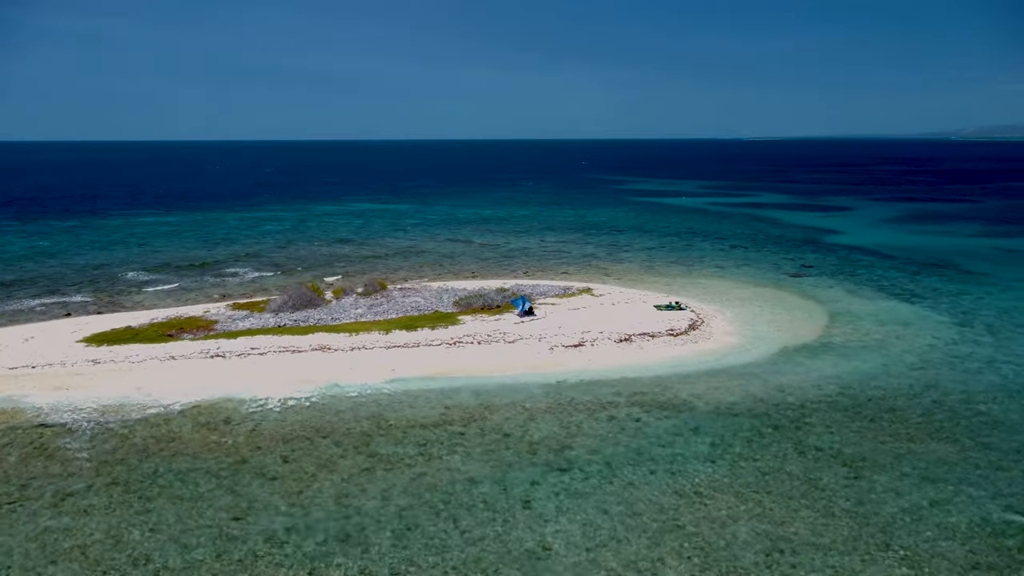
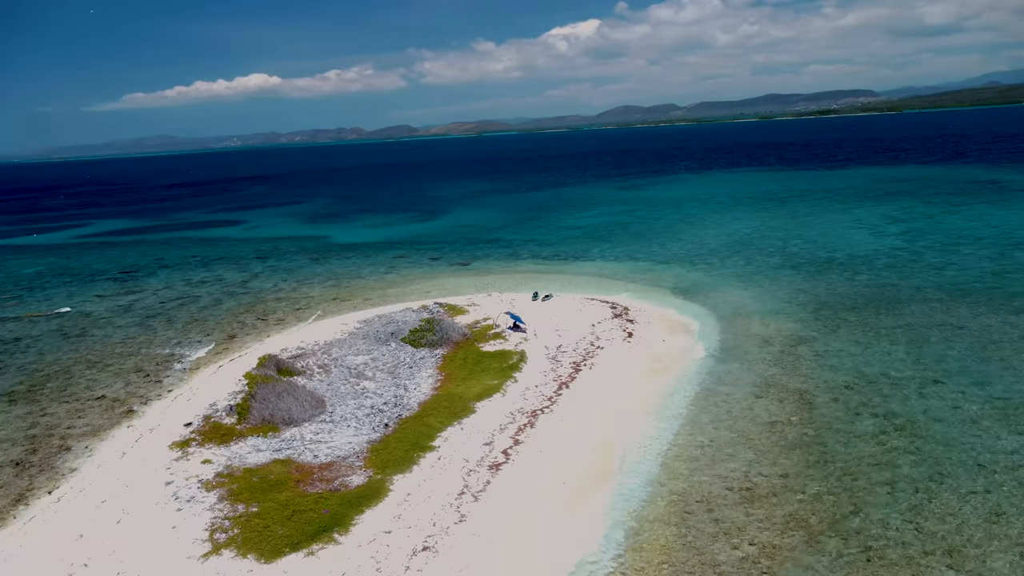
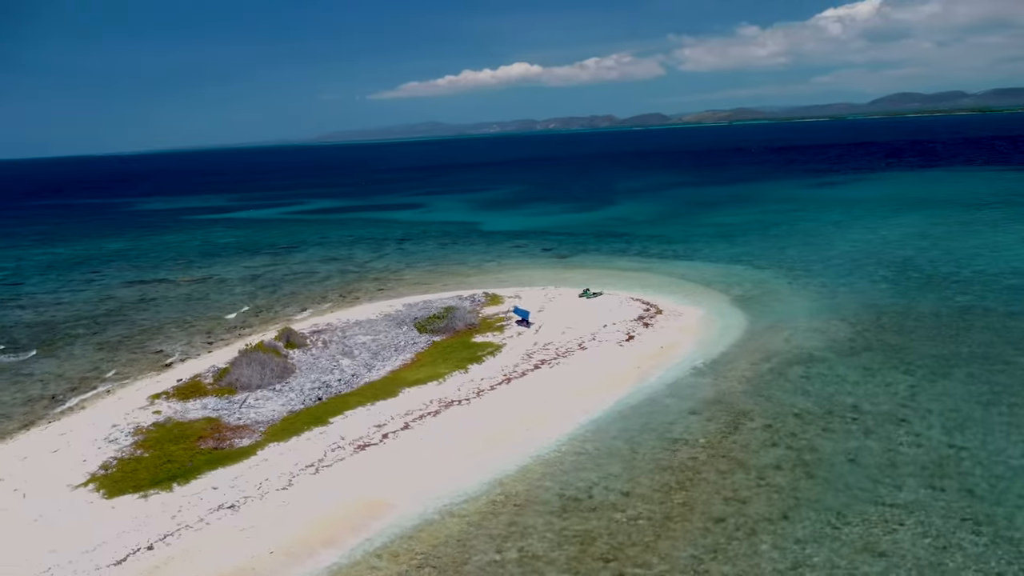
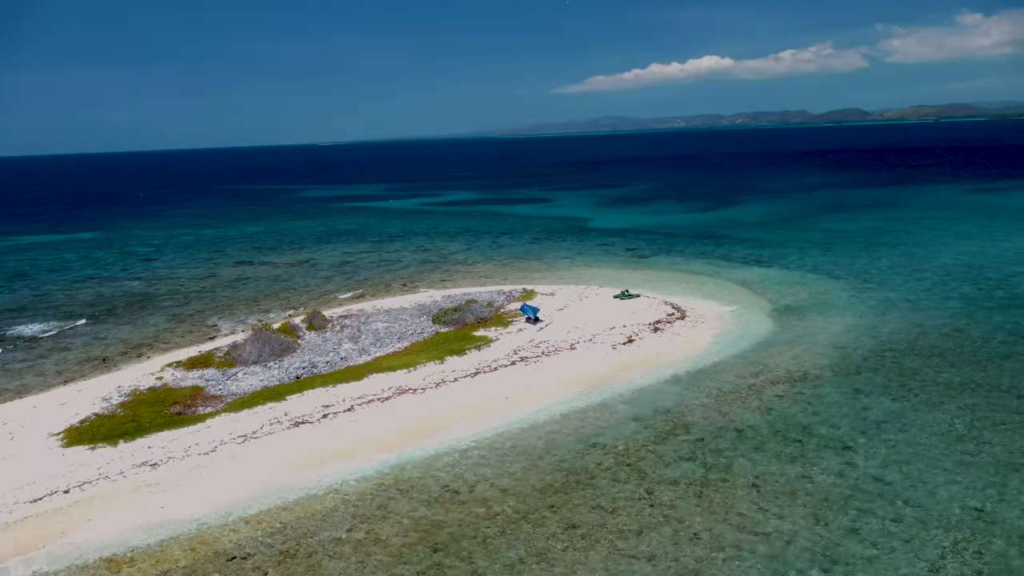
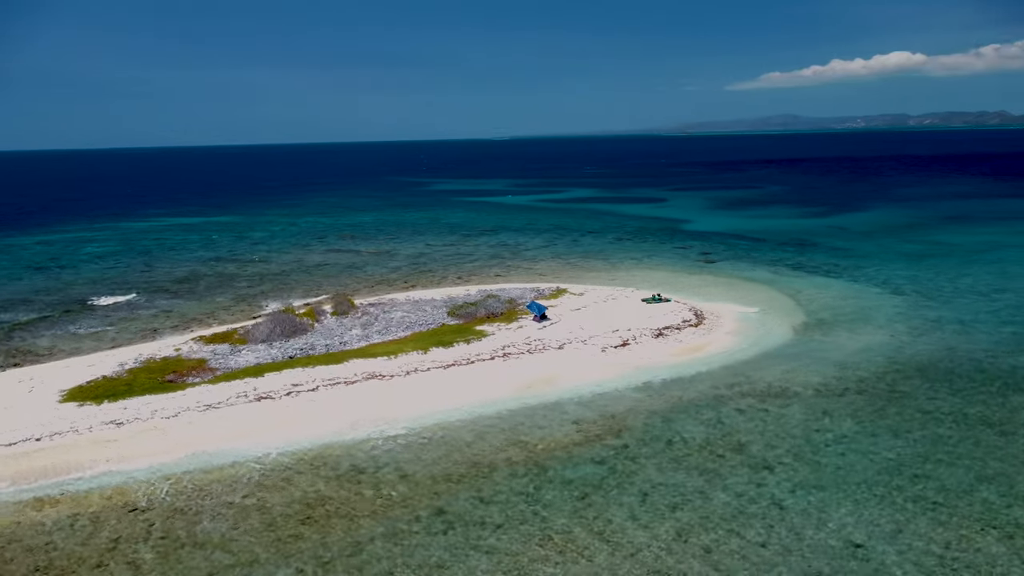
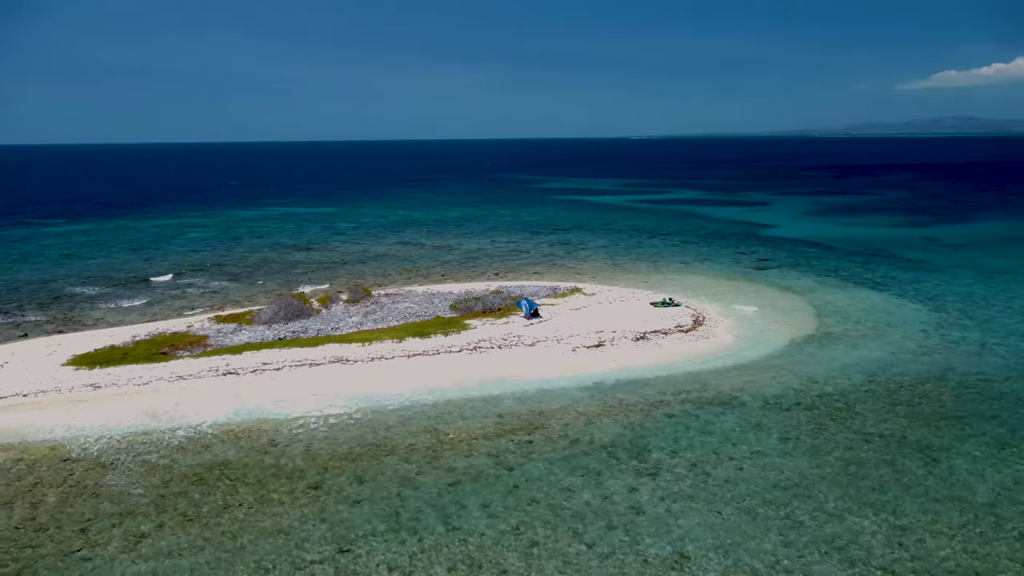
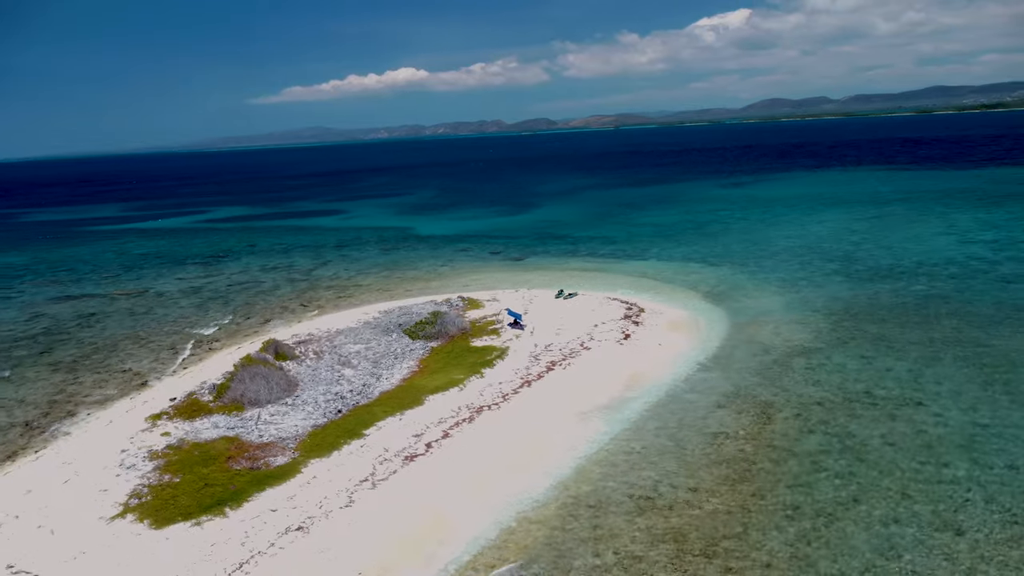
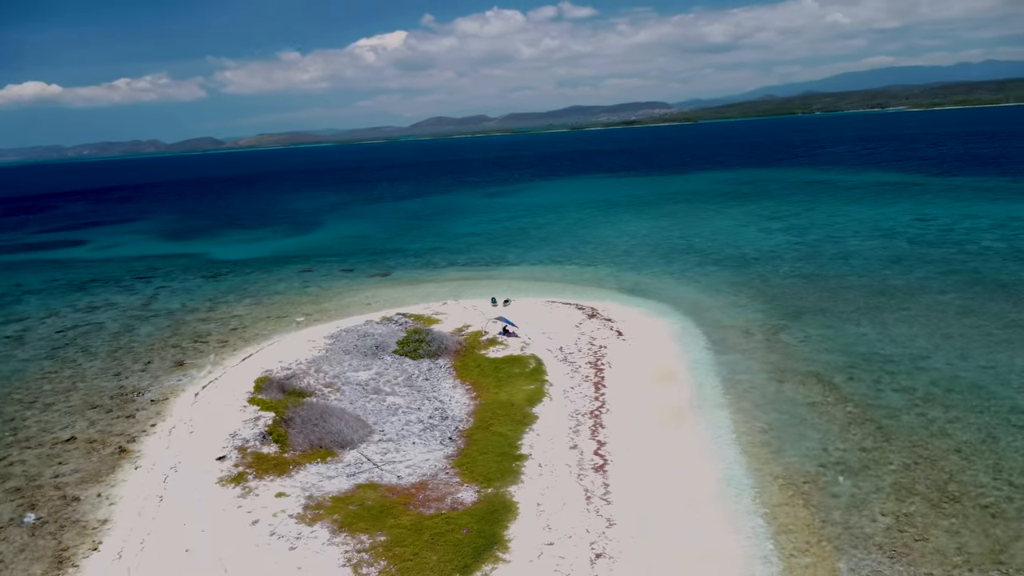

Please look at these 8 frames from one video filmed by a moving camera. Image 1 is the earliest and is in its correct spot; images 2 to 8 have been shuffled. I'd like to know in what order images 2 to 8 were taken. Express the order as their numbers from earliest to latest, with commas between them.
6, 5, 4, 3, 7, 2, 8
